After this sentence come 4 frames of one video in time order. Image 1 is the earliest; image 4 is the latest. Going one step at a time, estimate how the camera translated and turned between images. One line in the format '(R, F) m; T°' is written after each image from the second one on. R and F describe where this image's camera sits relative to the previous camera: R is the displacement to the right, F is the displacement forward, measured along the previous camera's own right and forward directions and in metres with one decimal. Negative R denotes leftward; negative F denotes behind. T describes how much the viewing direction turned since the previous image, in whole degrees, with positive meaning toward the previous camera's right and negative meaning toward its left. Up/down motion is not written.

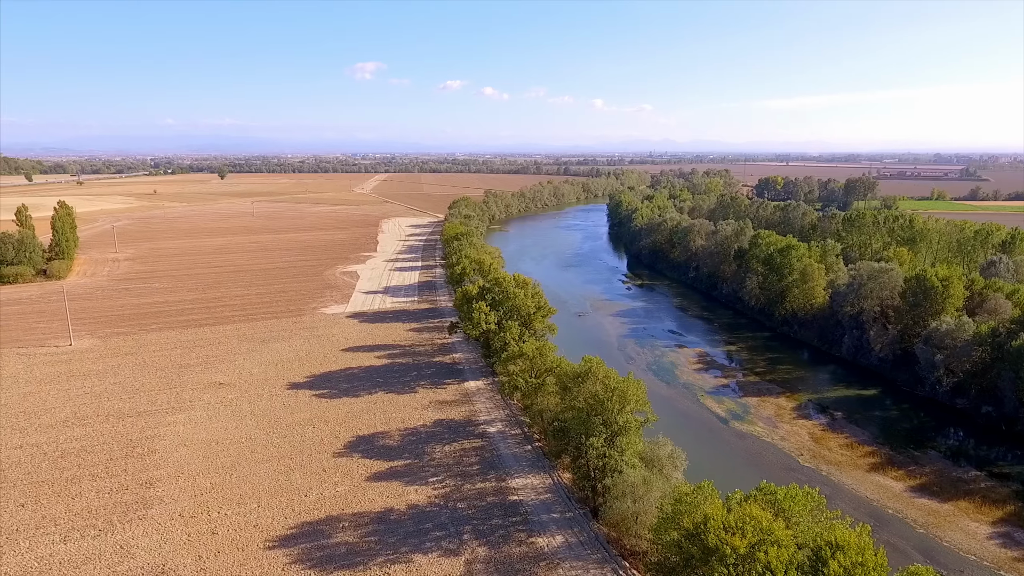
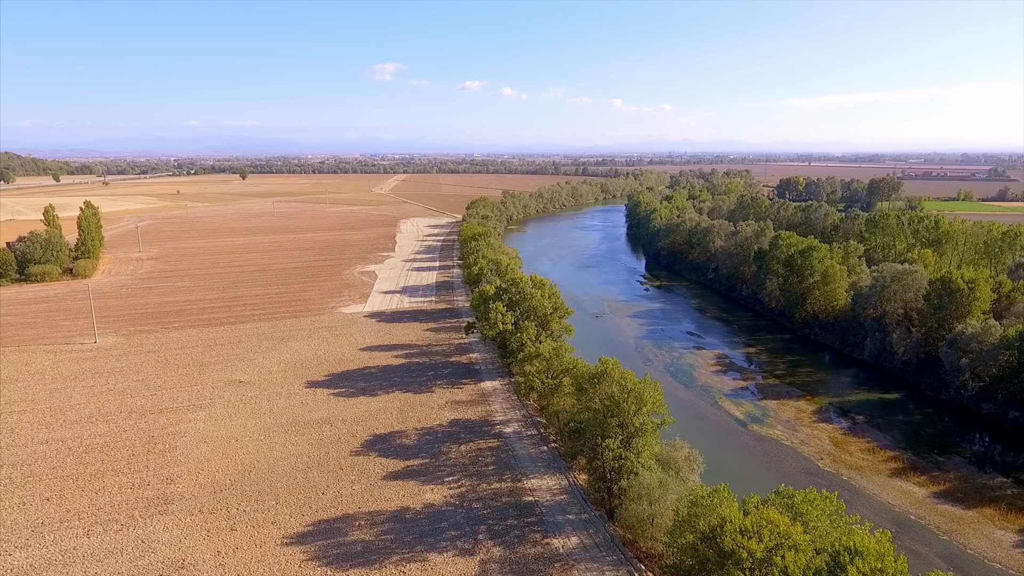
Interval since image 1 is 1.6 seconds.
(0.0, 0.0) m; -2°
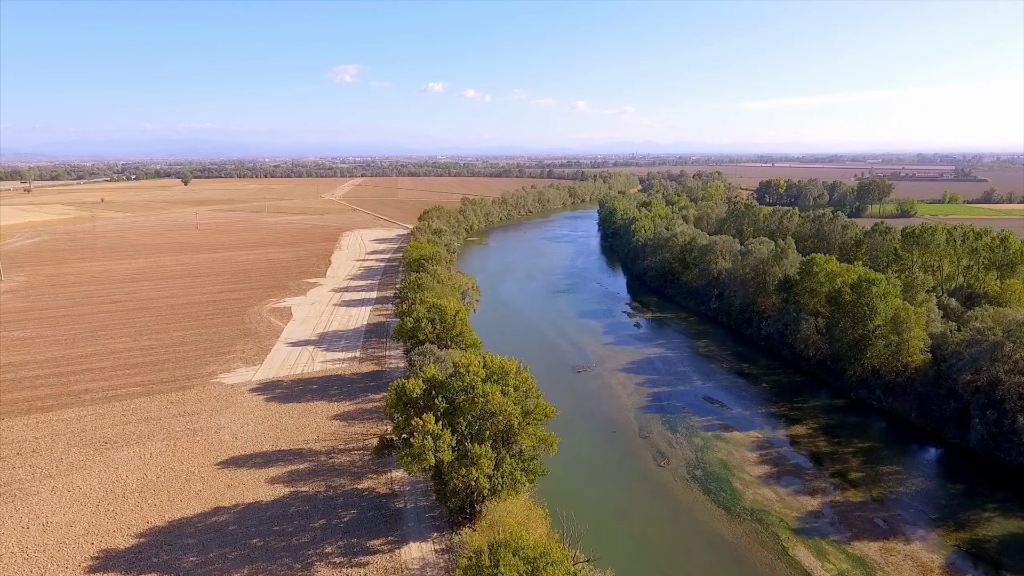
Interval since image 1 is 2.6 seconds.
(+0.7, +11.1) m; +3°
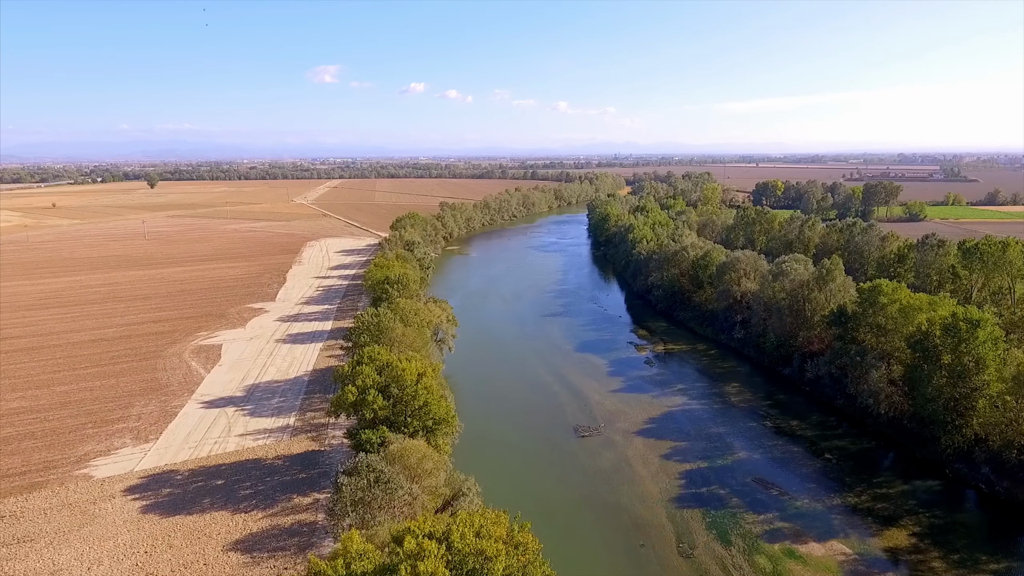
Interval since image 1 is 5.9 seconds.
(0.0, +7.5) m; +2°
